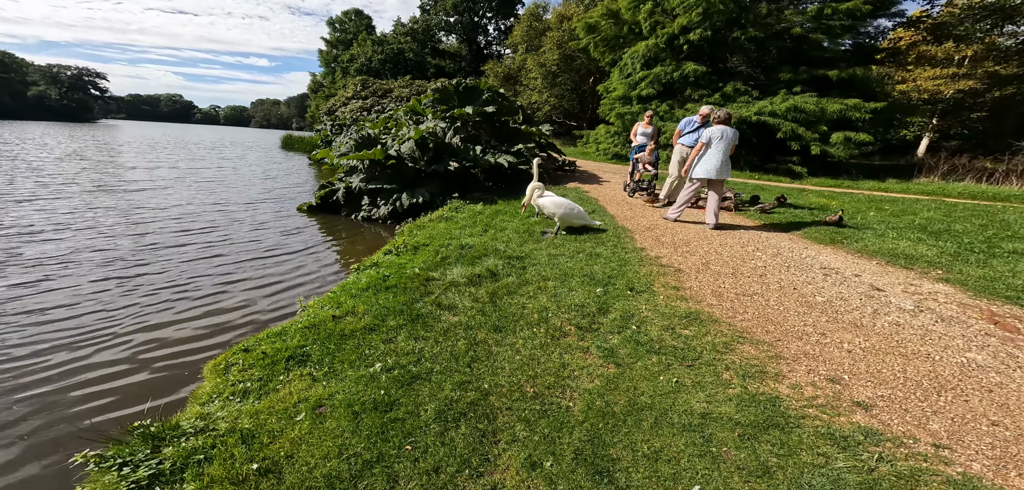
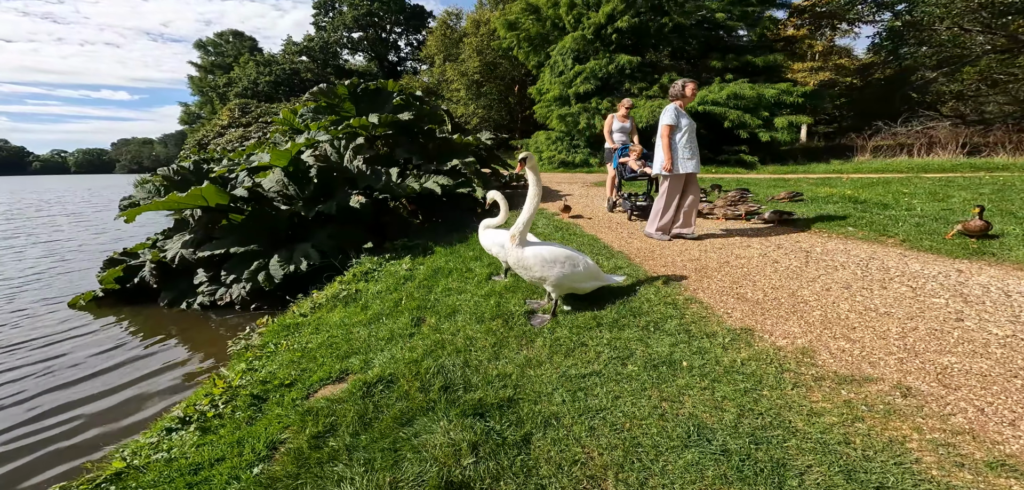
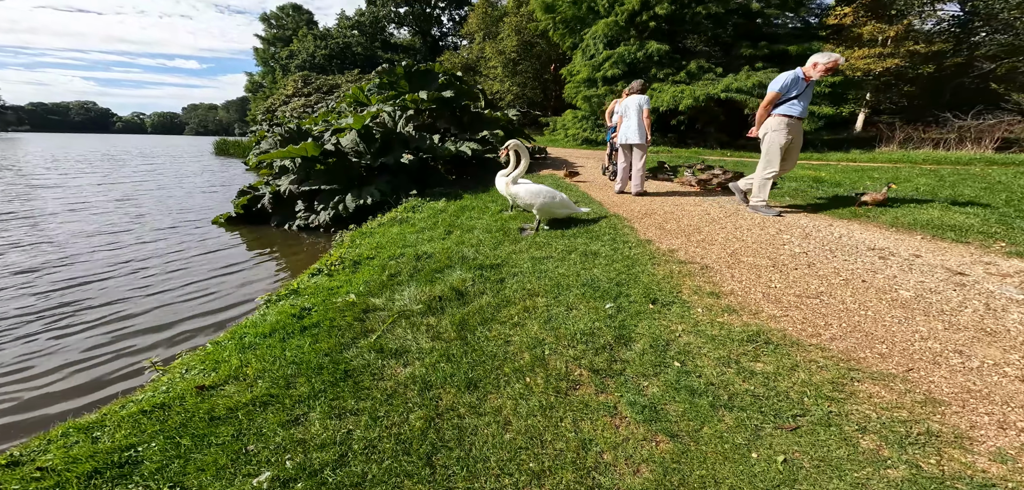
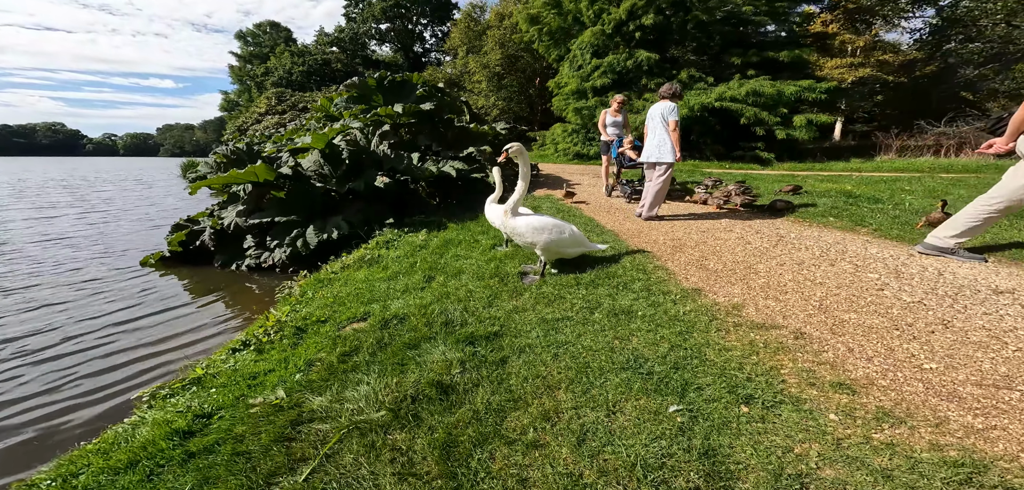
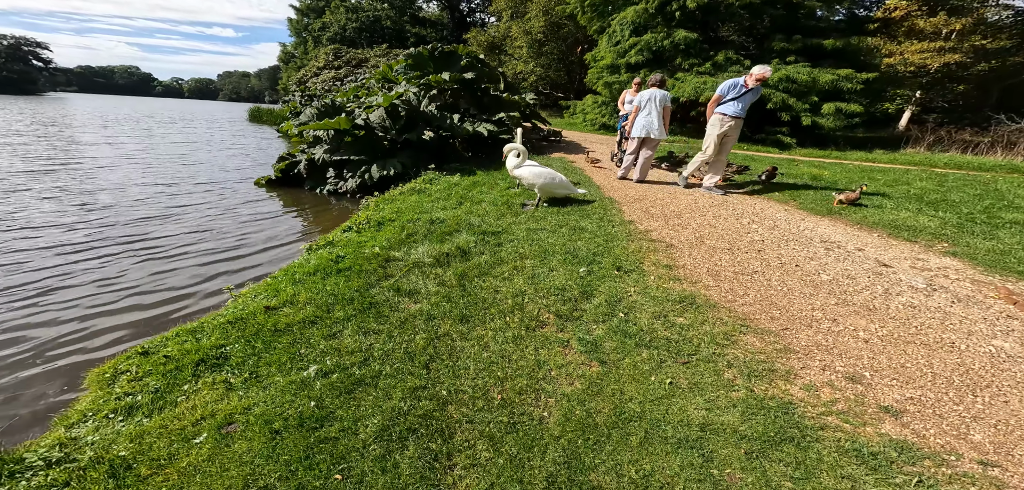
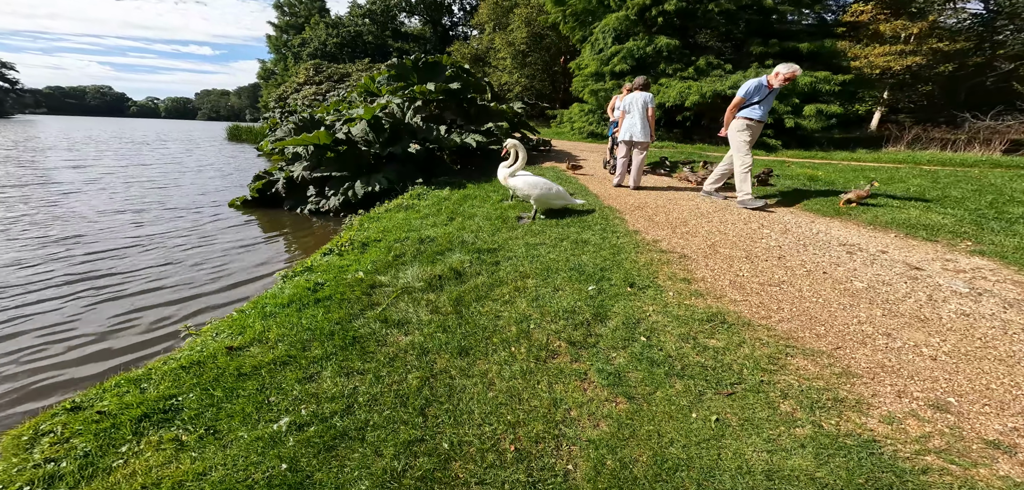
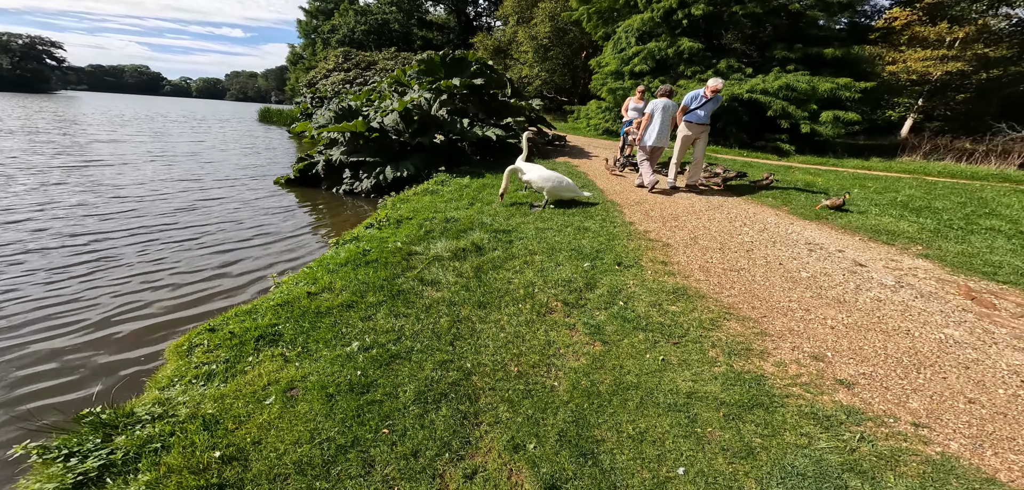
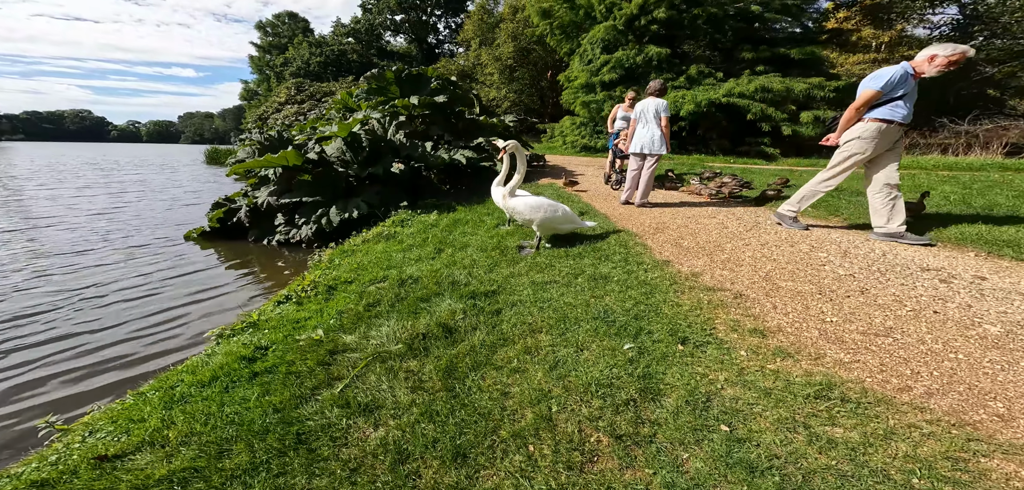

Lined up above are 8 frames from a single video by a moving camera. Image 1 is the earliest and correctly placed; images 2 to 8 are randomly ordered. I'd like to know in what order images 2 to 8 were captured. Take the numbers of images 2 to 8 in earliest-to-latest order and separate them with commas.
7, 5, 6, 3, 8, 4, 2
